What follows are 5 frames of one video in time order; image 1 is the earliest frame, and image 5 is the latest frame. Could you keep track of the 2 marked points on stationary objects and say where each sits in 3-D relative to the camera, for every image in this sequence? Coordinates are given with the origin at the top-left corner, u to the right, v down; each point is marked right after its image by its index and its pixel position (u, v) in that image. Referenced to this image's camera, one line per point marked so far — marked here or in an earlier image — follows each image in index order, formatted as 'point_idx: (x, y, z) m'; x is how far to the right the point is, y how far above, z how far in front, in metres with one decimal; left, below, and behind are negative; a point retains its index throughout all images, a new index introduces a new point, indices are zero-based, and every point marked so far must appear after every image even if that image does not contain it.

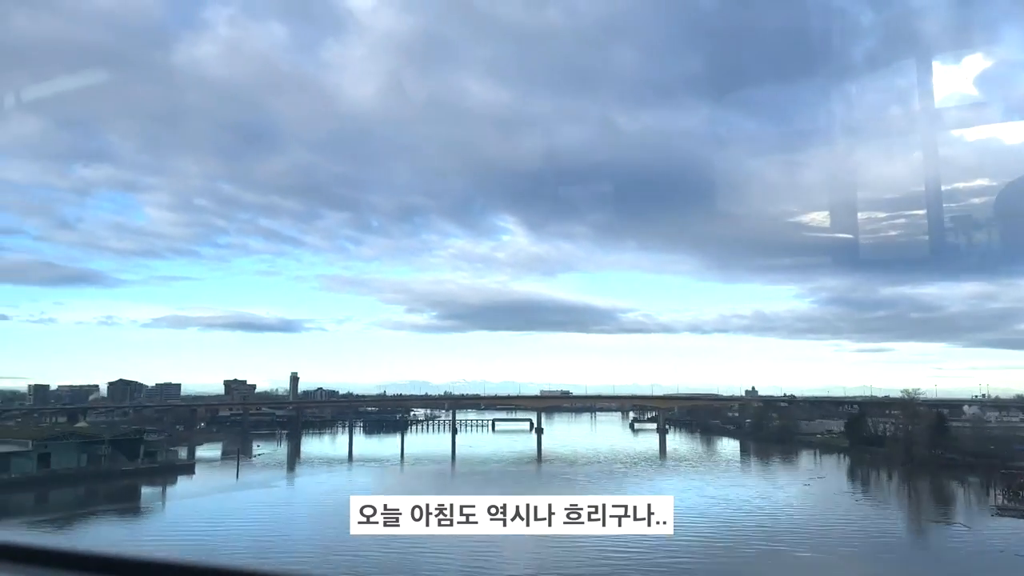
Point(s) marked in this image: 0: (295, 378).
0: (-5.2, -2.2, +20.0) m
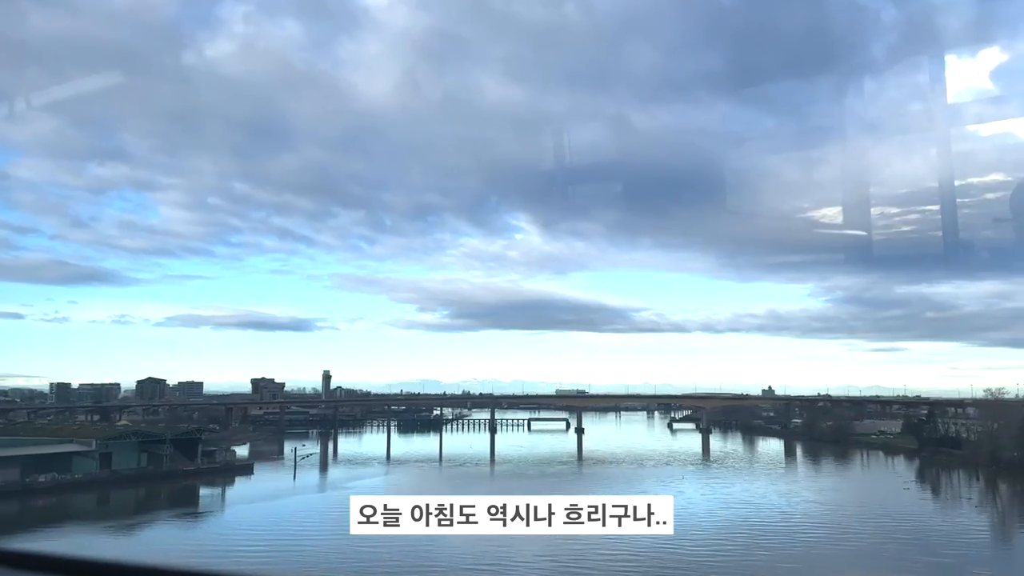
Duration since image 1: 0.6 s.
0: (-4.4, -2.1, +19.7) m
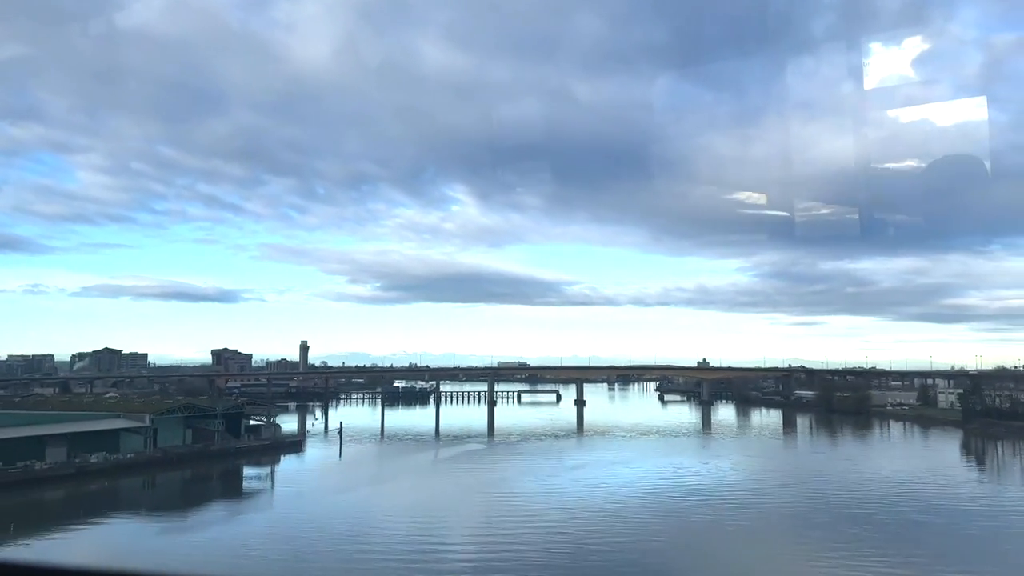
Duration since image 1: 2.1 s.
0: (-4.7, -1.4, +18.7) m
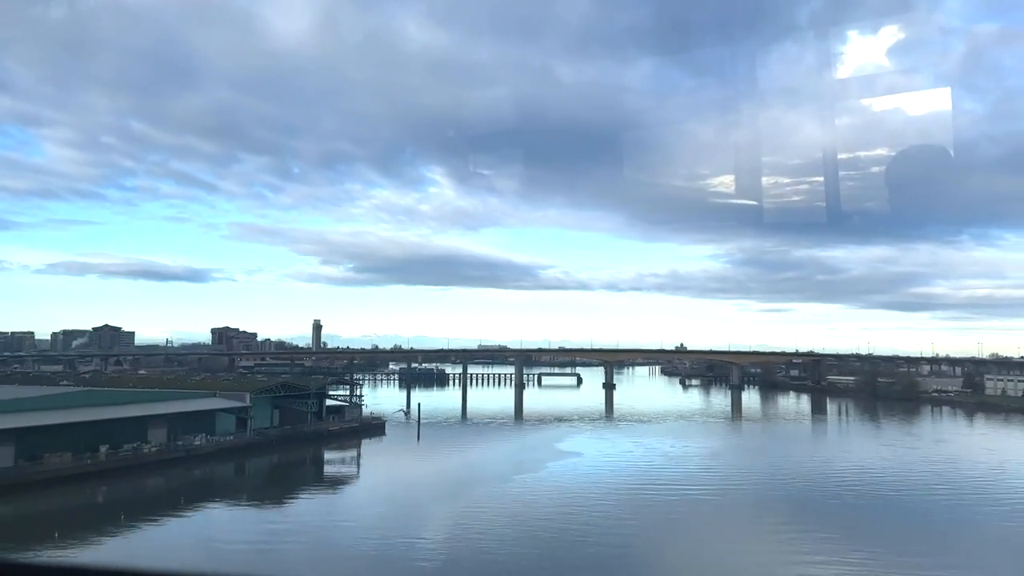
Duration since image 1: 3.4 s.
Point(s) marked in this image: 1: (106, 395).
0: (-4.2, -0.9, +18.1) m
1: (-2.5, -0.7, +5.0) m
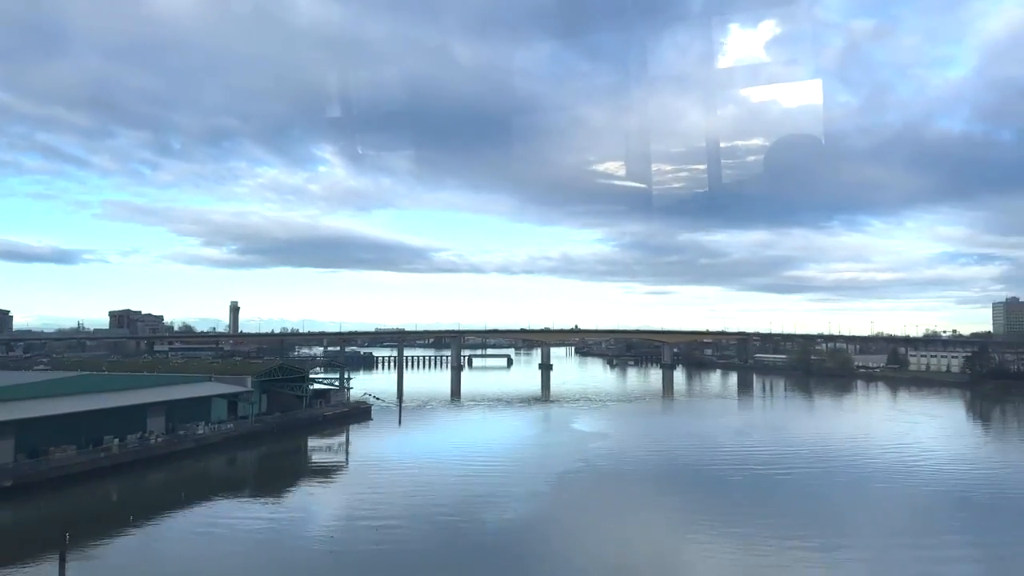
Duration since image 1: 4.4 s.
0: (-5.7, -0.4, +17.2) m
1: (-2.2, -0.5, +4.4) m
